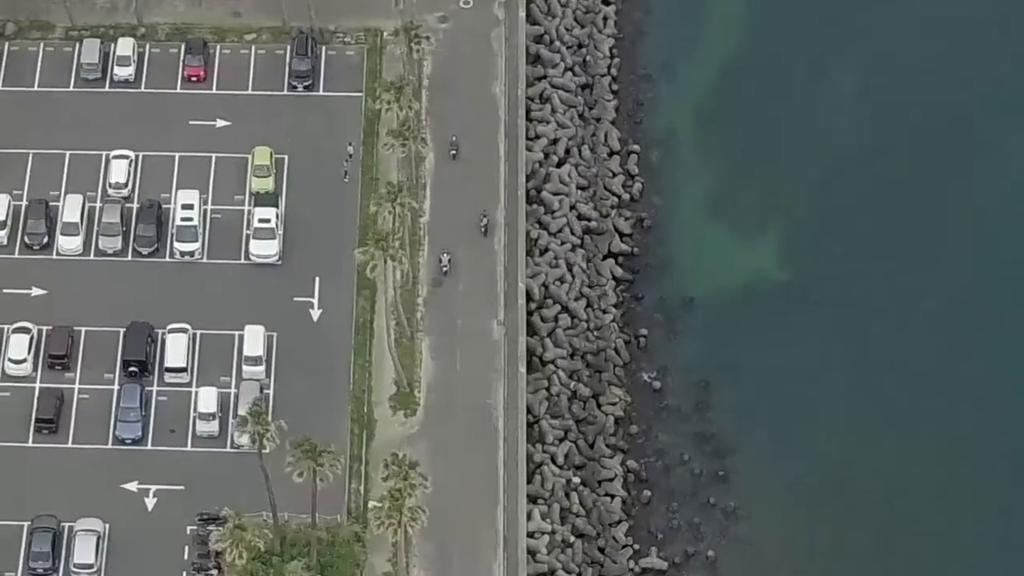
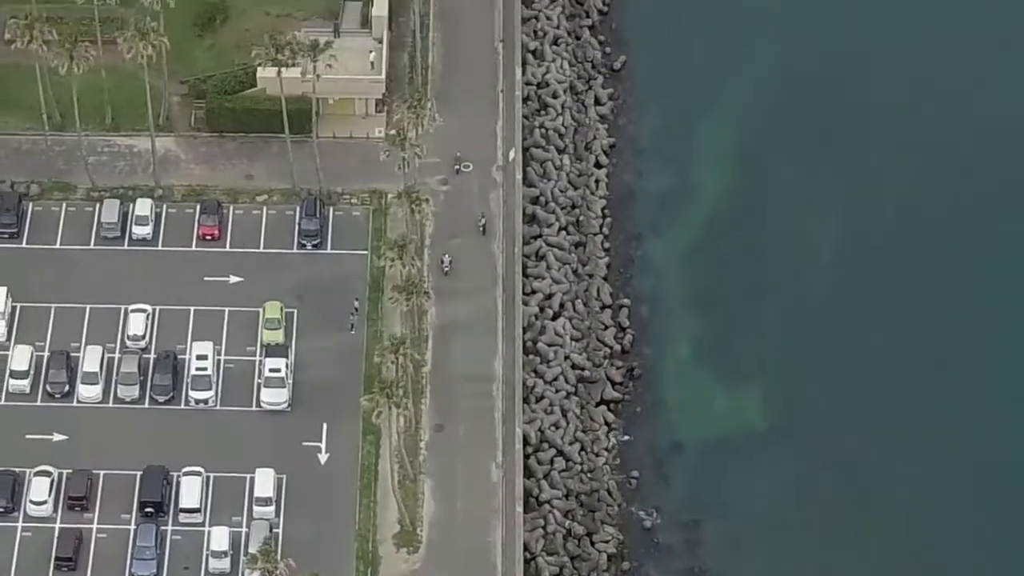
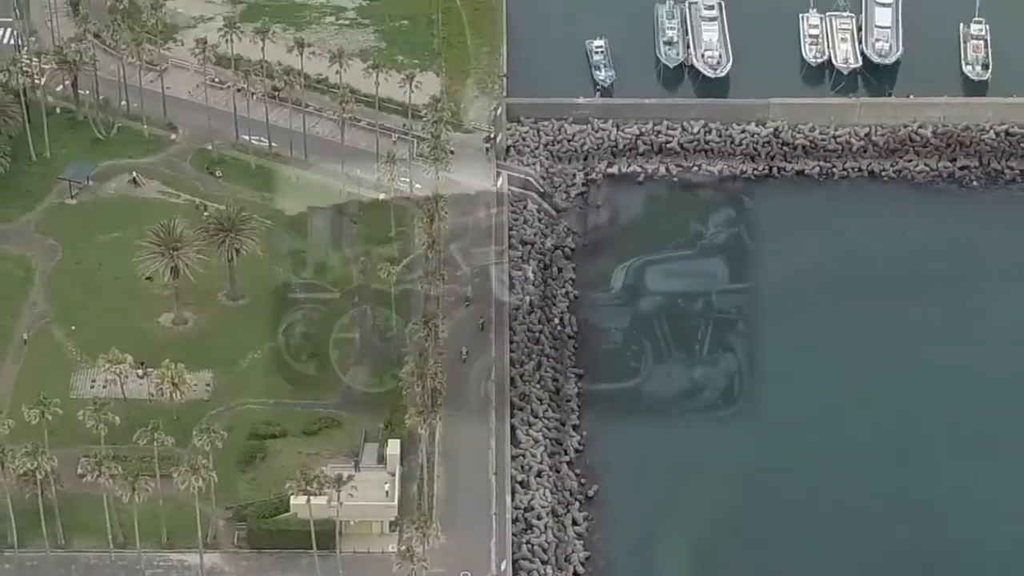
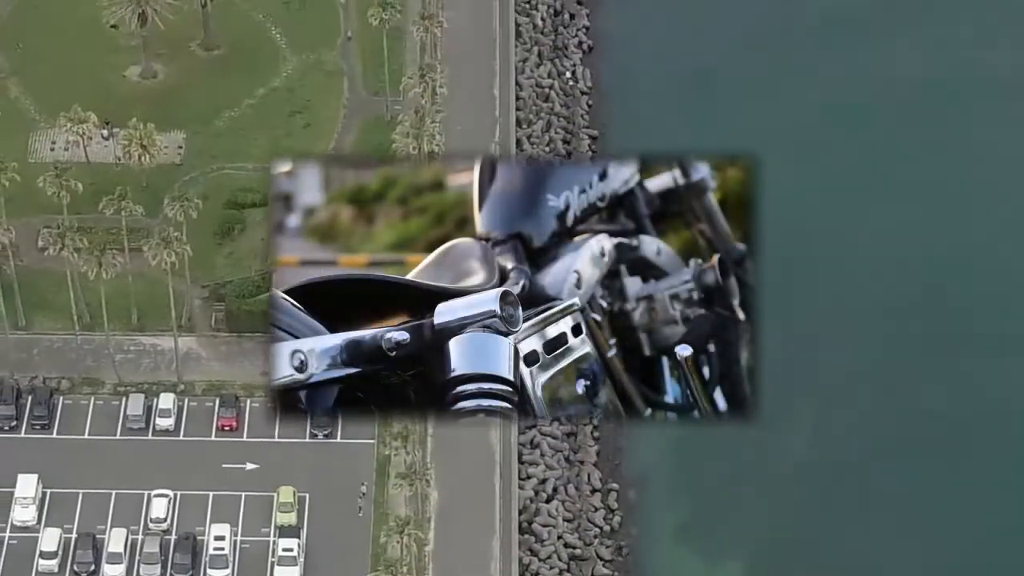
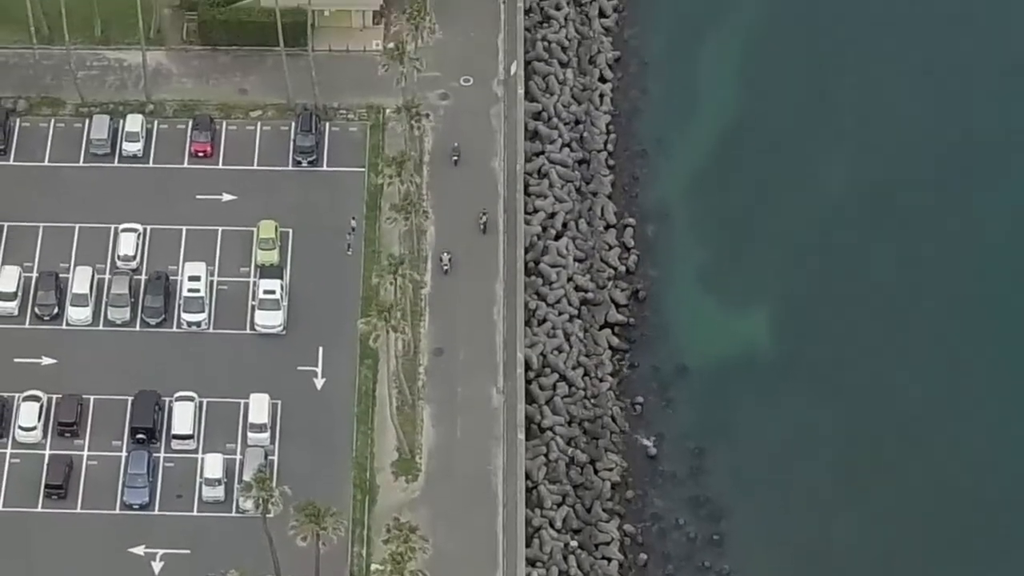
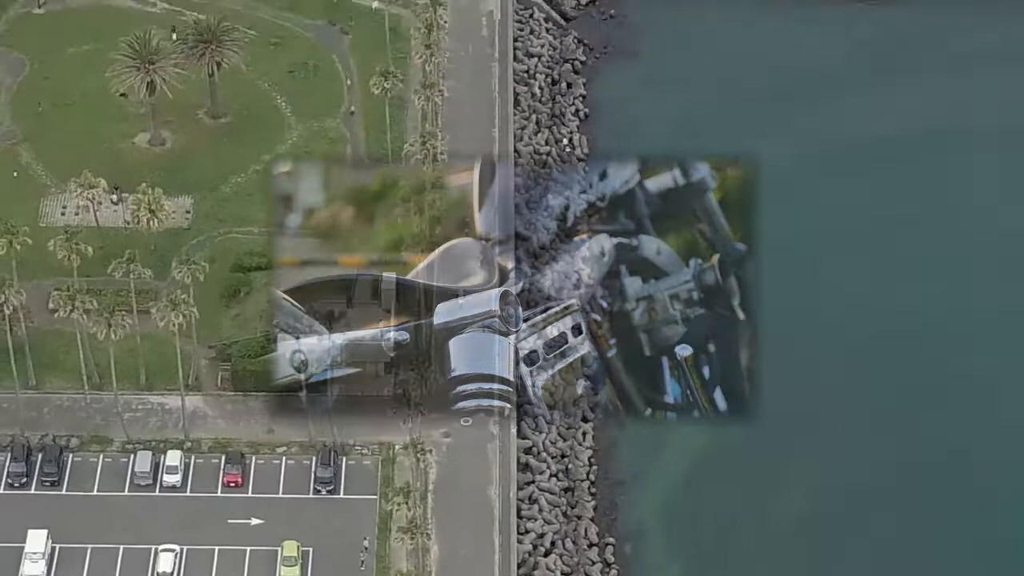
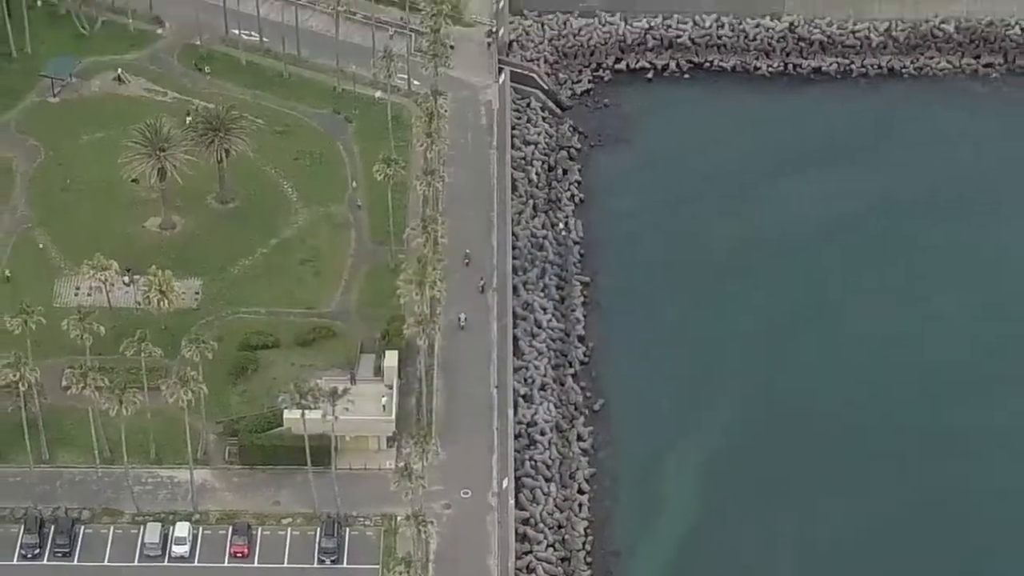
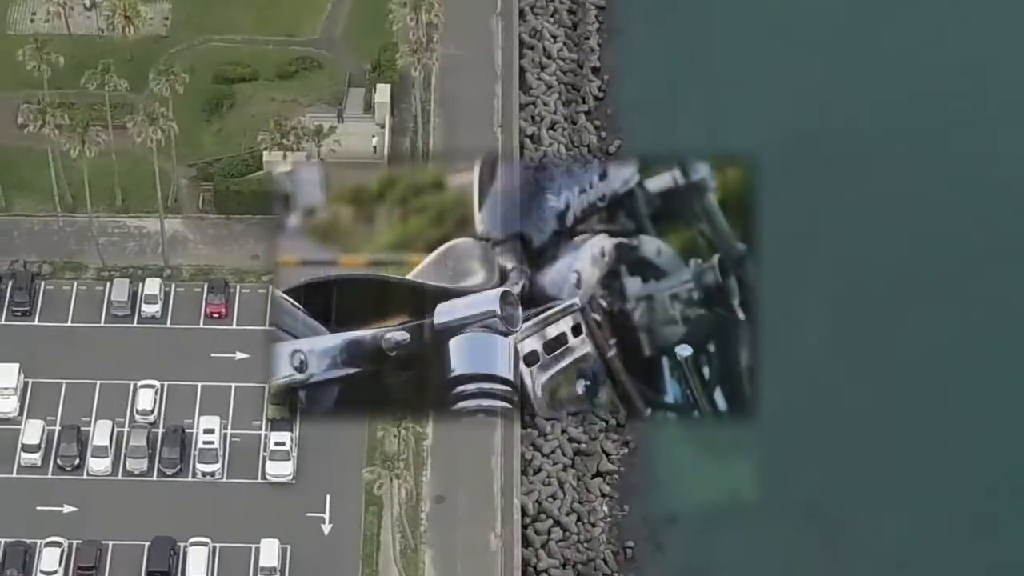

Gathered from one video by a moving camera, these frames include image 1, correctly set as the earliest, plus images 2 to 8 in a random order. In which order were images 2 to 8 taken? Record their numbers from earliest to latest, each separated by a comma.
5, 2, 8, 4, 6, 7, 3
